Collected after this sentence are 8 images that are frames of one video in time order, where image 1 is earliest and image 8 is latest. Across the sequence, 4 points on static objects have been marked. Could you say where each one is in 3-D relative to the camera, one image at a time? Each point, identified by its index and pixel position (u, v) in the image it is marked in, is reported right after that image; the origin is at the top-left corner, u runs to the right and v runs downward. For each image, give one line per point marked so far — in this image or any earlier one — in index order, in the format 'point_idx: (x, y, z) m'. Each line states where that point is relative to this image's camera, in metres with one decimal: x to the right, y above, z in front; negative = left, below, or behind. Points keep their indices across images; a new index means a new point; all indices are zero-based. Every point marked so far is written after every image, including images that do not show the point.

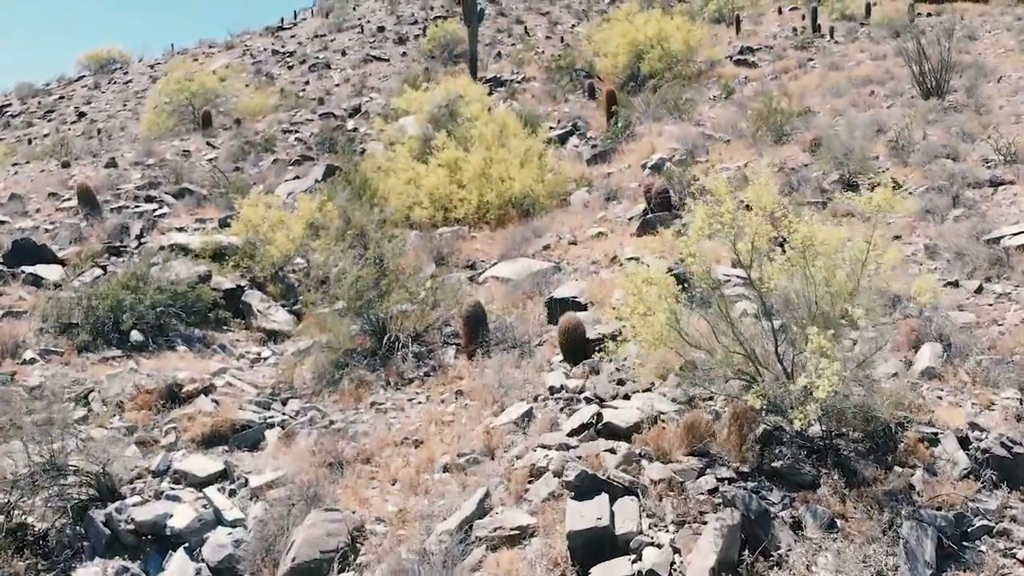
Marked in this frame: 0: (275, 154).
0: (-3.8, +2.1, +14.8) m
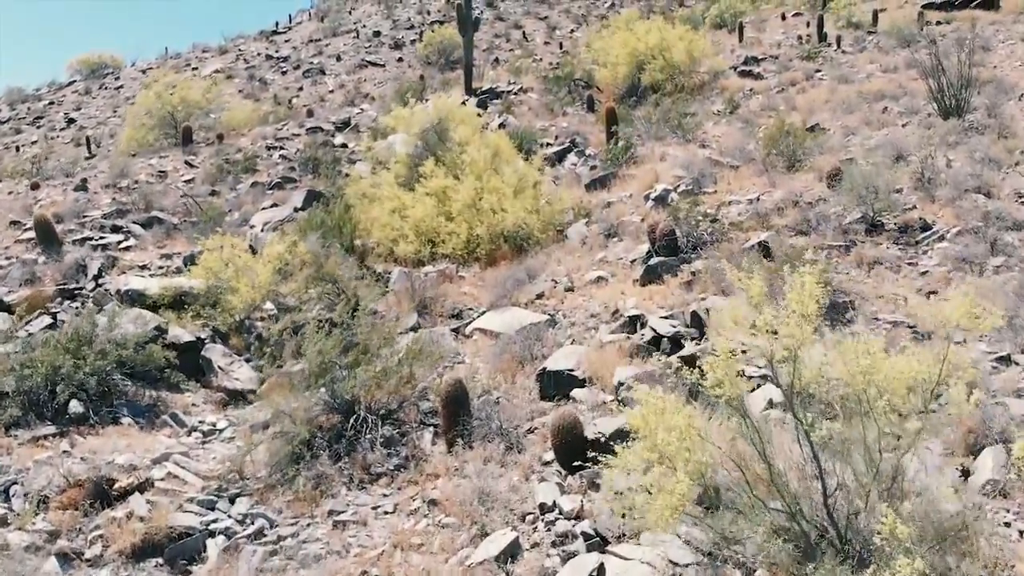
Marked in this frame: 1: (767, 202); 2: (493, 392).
0: (-3.9, +1.7, +14.0) m
1: (+2.5, +0.8, +9.0) m
2: (-0.1, -0.6, +5.5) m
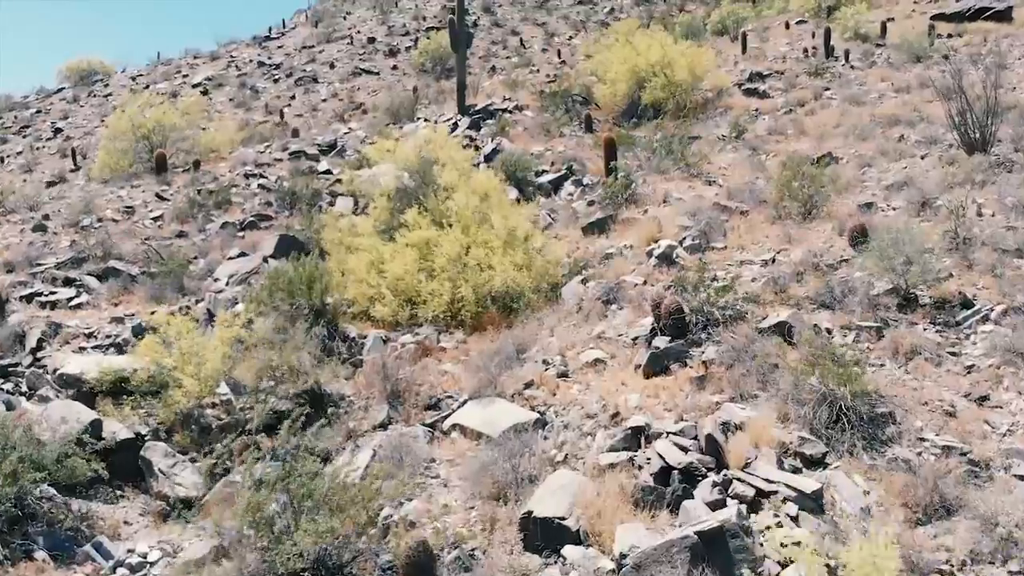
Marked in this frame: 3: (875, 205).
0: (-4.0, +1.1, +13.1) m
1: (+2.4, +0.2, +8.1) m
2: (-0.2, -1.3, +4.6) m
3: (+4.1, +0.9, +10.4) m
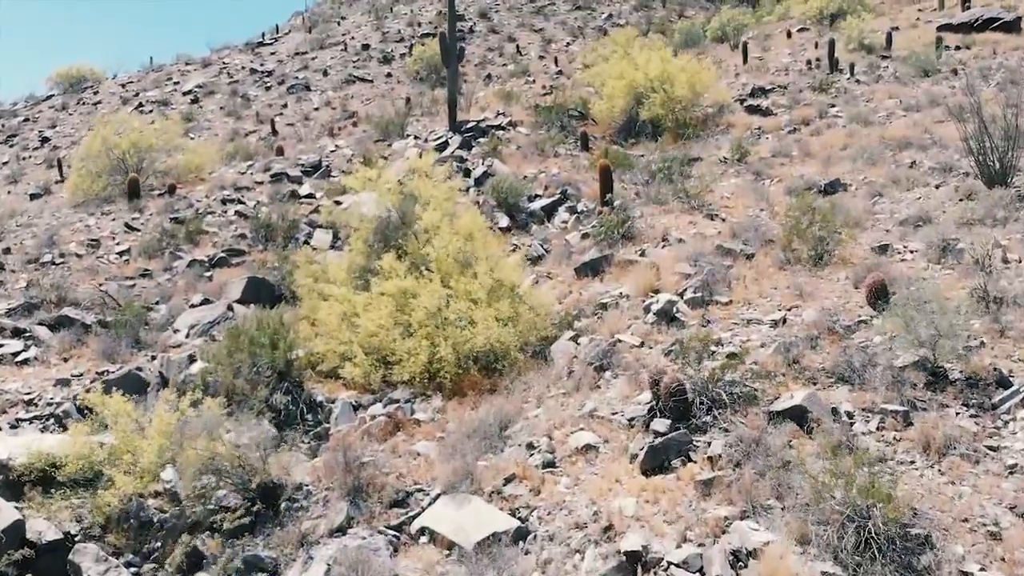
0: (-4.1, +0.6, +12.3) m
1: (+2.2, -0.3, +7.3) m
2: (-0.4, -1.8, +3.8) m
3: (+3.9, +0.4, +9.6) m
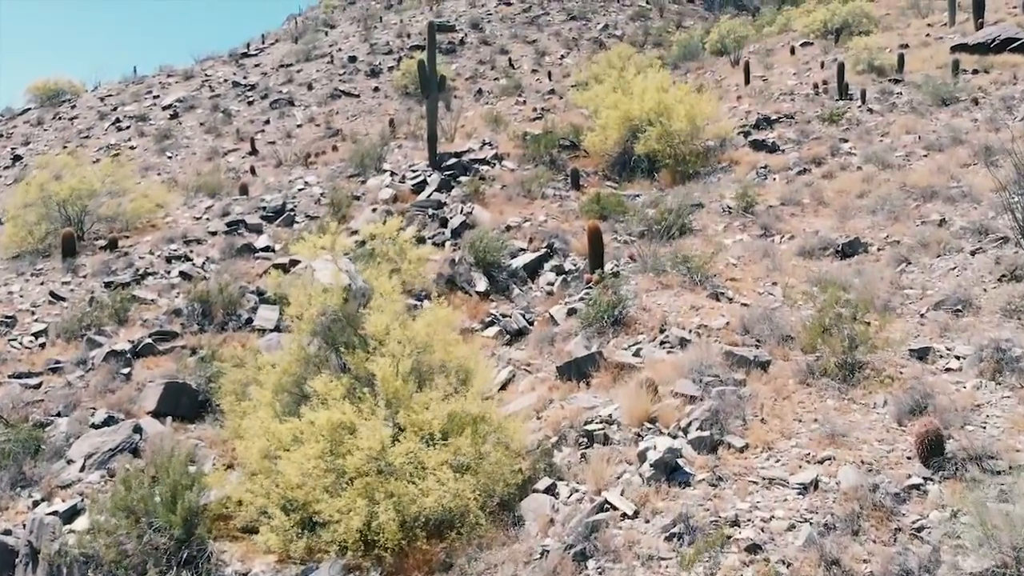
0: (-4.4, -0.4, +10.7) m
1: (+2.0, -1.3, +5.7) m
2: (-0.6, -2.7, +2.2) m
3: (+3.7, -0.6, +8.0) m
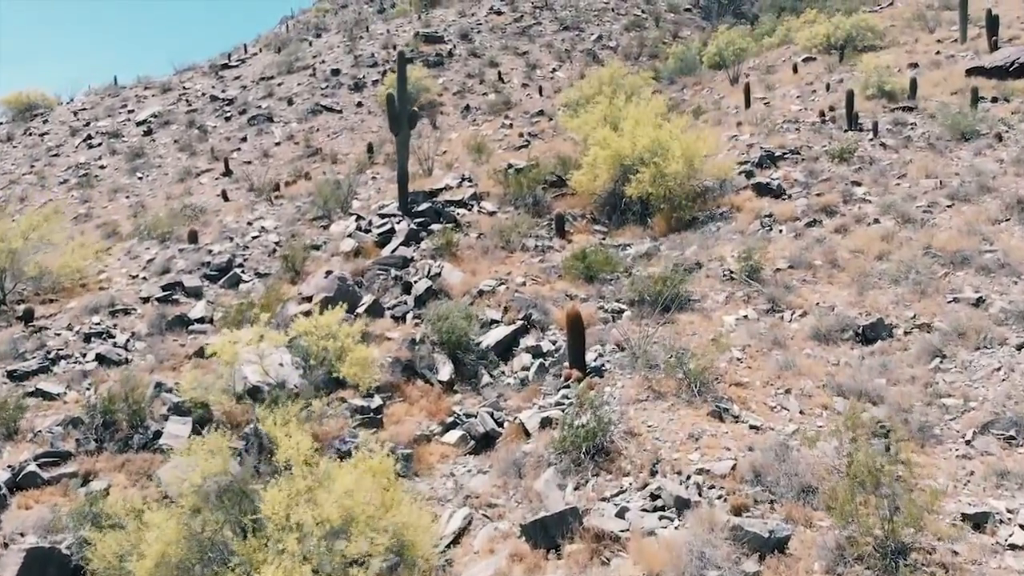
0: (-4.8, -1.5, +9.0) m
1: (+1.6, -2.3, +4.0) m
2: (-1.0, -3.8, +0.5) m
3: (+3.3, -1.6, +6.3) m
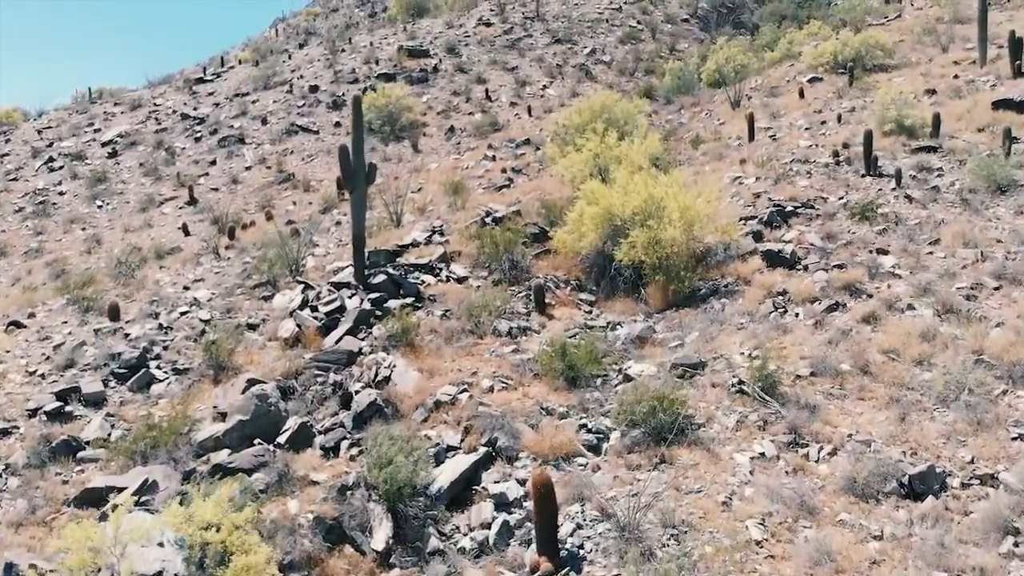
0: (-5.2, -2.7, +6.7) m
1: (+1.2, -3.6, +1.8) m
2: (-1.3, -5.1, -1.7) m
3: (+2.9, -2.9, +4.1) m
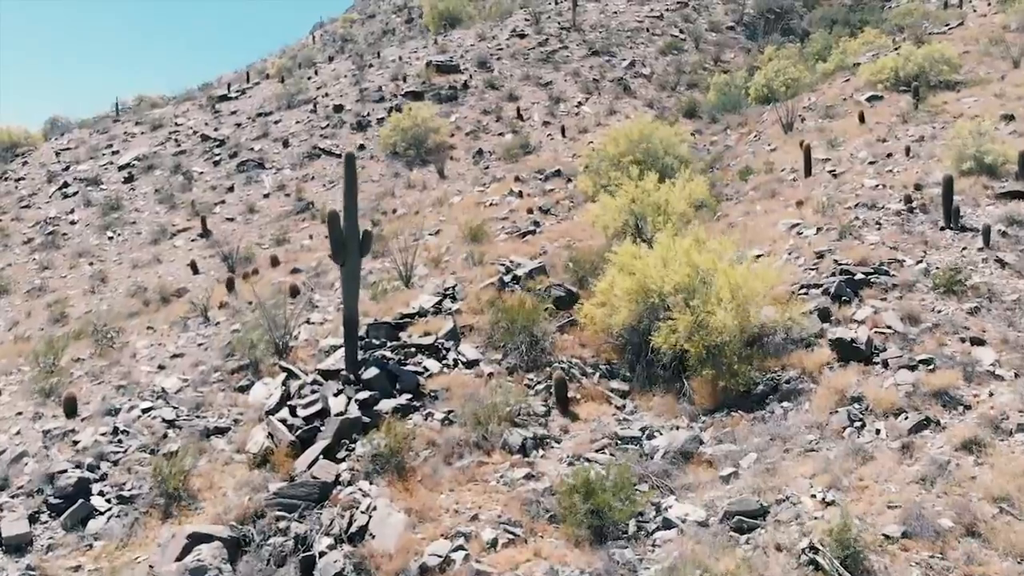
0: (-5.3, -3.9, +4.8) m
1: (+0.9, -4.8, -0.4) m
2: (-1.8, -6.3, -3.8) m
3: (+2.7, -4.1, +1.8) m
